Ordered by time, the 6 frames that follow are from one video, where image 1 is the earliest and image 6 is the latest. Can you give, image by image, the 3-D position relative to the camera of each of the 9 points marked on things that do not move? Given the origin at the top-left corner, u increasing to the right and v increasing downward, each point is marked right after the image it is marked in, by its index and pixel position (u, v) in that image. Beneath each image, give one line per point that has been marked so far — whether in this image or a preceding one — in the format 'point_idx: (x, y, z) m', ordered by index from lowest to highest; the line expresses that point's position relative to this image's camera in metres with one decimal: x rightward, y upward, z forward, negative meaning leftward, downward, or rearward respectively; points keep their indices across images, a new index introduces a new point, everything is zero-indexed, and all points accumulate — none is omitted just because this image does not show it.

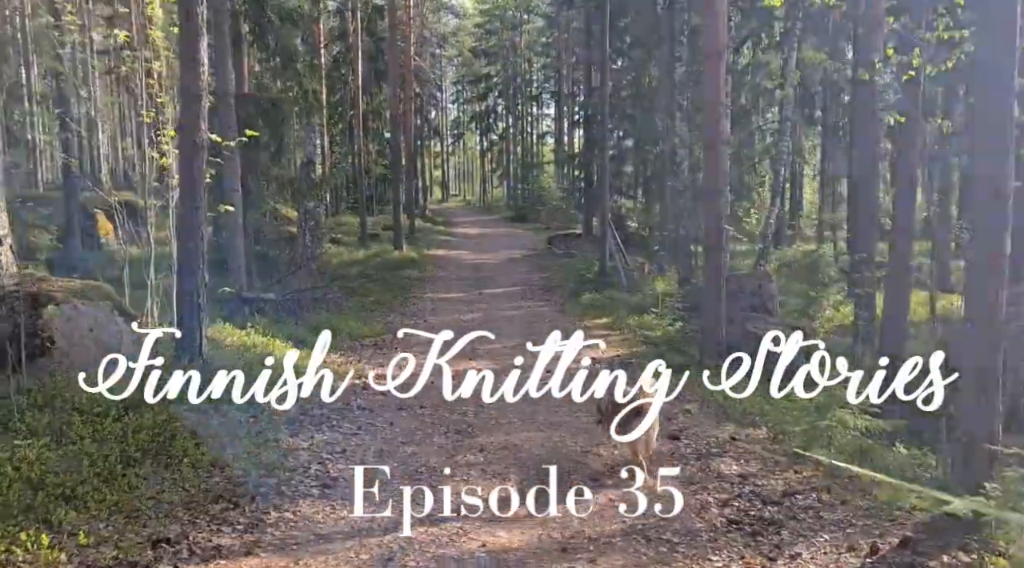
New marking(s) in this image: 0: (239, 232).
0: (-4.6, +0.8, +14.5) m
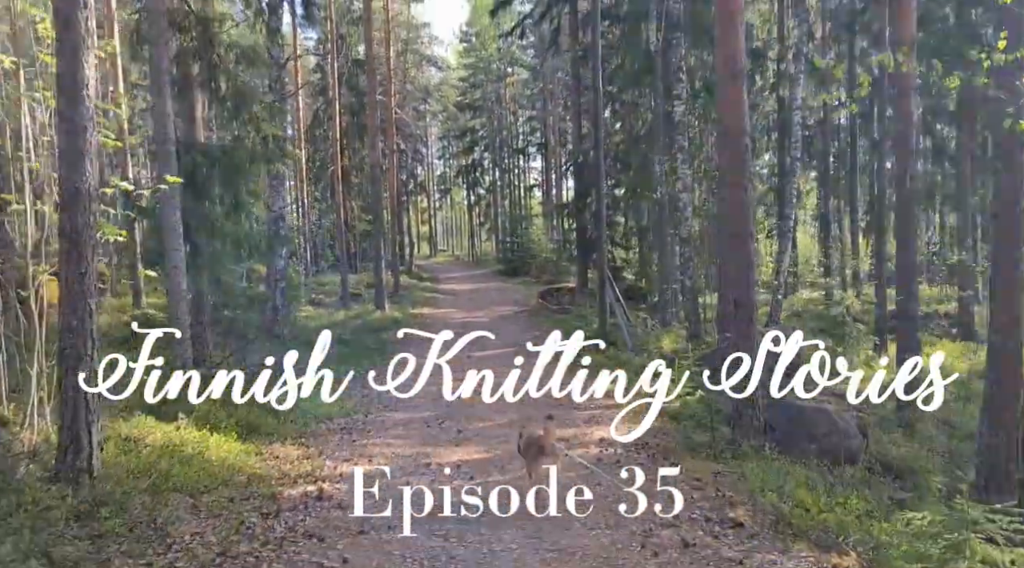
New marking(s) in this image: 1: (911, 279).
0: (-4.8, -0.3, +12.3) m
1: (+6.4, +0.1, +13.8) m
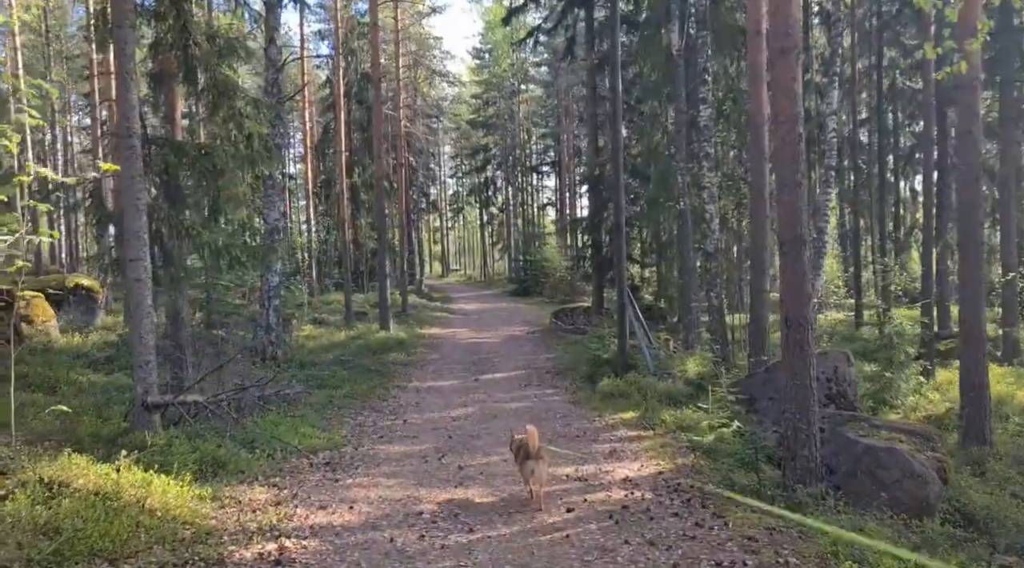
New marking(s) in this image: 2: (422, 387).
0: (-4.6, -0.5, +10.9) m
1: (+6.6, -0.2, +12.1) m
2: (-1.9, -2.2, +18.3) m
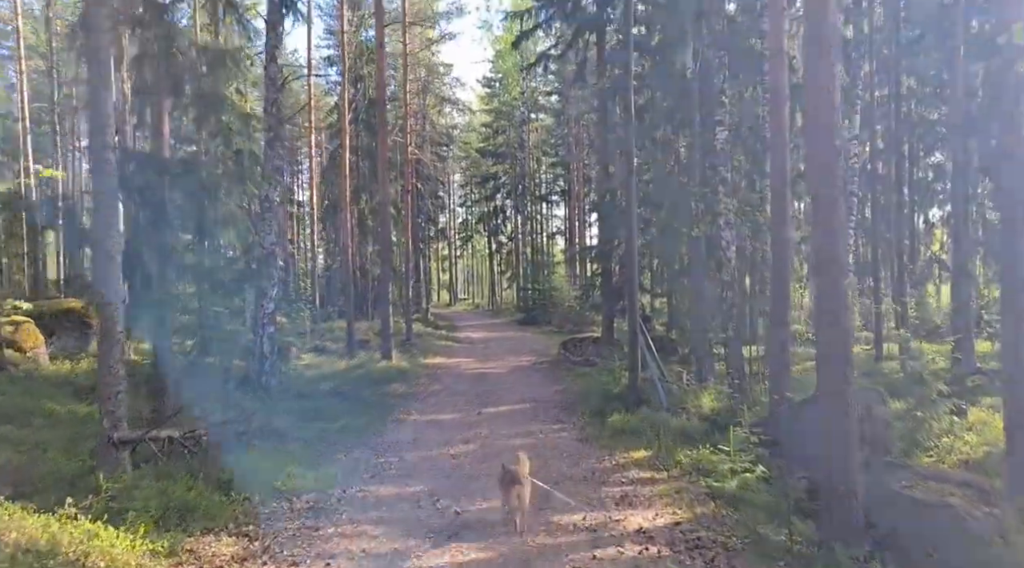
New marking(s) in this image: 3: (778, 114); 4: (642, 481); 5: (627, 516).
0: (-4.6, -0.7, +10.0) m
1: (+6.6, -0.6, +11.1) m
2: (-1.8, -2.8, +17.3) m
3: (+4.5, +2.9, +14.6) m
4: (+1.8, -2.7, +11.6) m
5: (+1.3, -2.6, +9.6) m
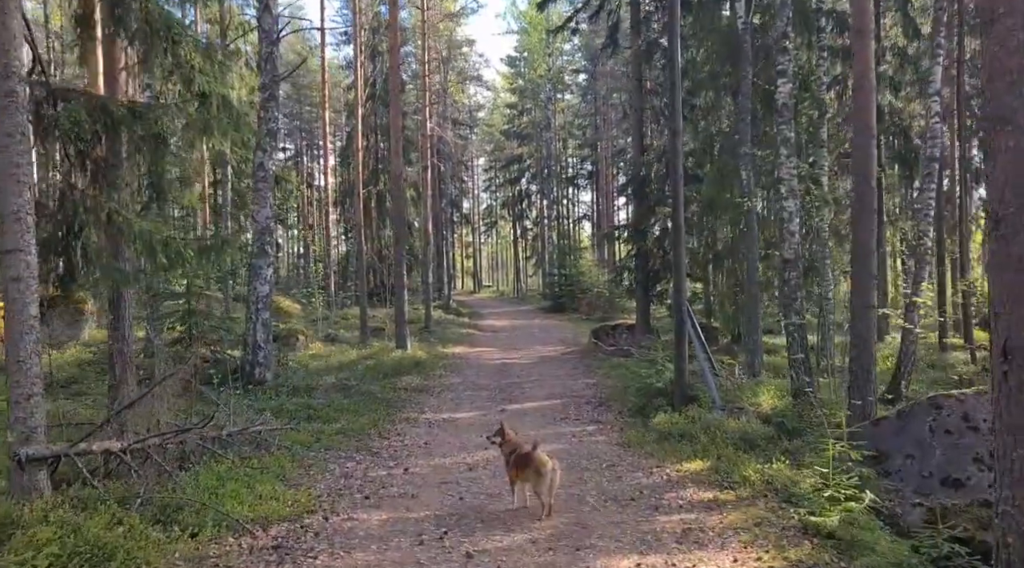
0: (-4.3, -0.5, +7.7) m
1: (+6.9, -0.3, +8.6) m
2: (-1.4, -2.4, +15.0) m
3: (+4.9, +3.3, +12.0) m
4: (+2.1, -2.4, +9.2) m
5: (+1.5, -2.3, +7.2) m
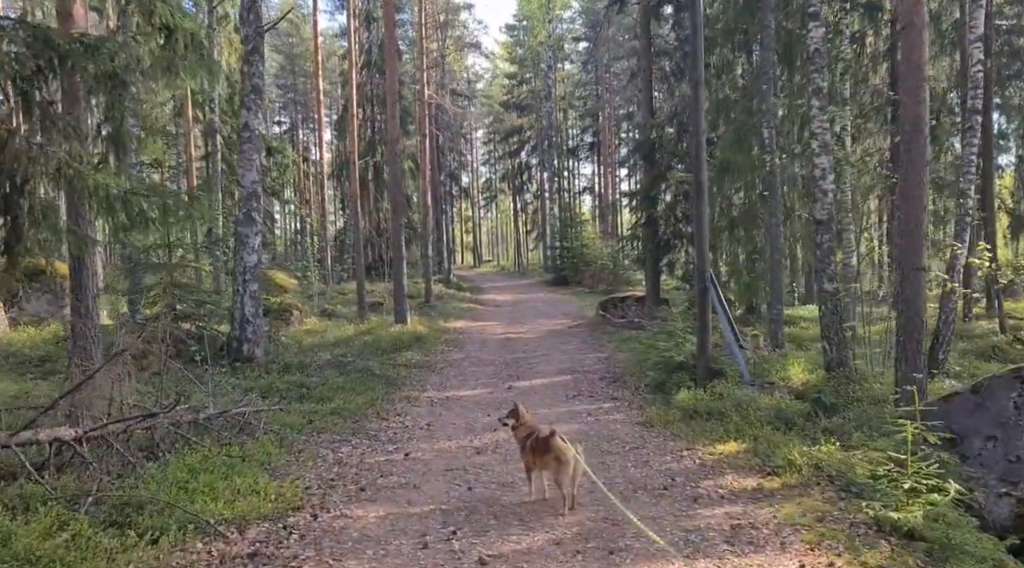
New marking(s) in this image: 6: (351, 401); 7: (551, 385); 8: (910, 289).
0: (-4.2, -0.2, +6.5) m
1: (+7.1, +0.1, +7.3) m
2: (-1.2, -1.9, +13.9) m
3: (+5.0, +3.8, +10.7) m
4: (+2.2, -2.0, +8.0) m
5: (+1.7, -2.0, +6.0) m
6: (-2.4, -1.8, +12.9) m
7: (+0.7, -1.8, +15.1) m
8: (+5.1, -0.1, +11.0) m
